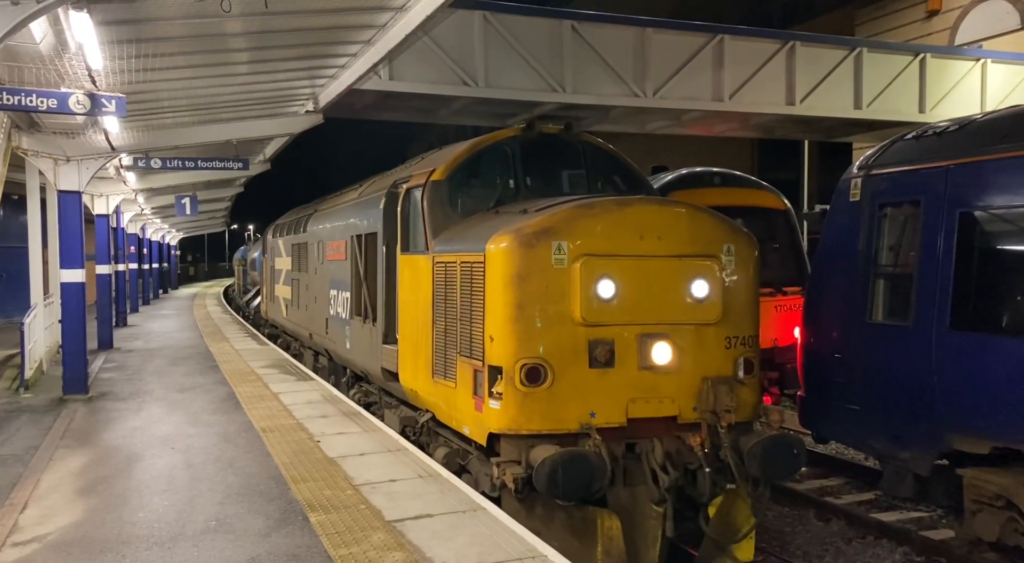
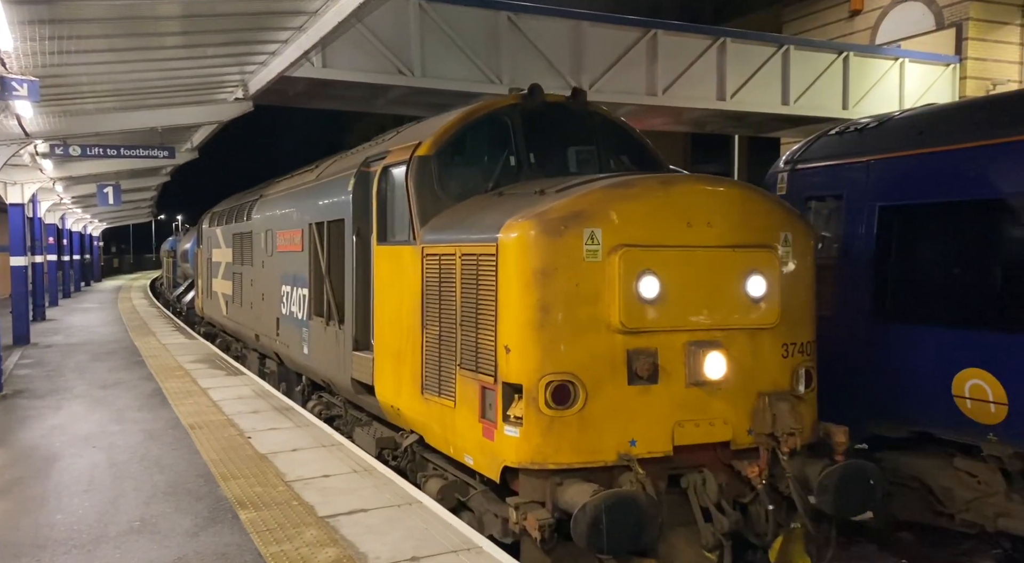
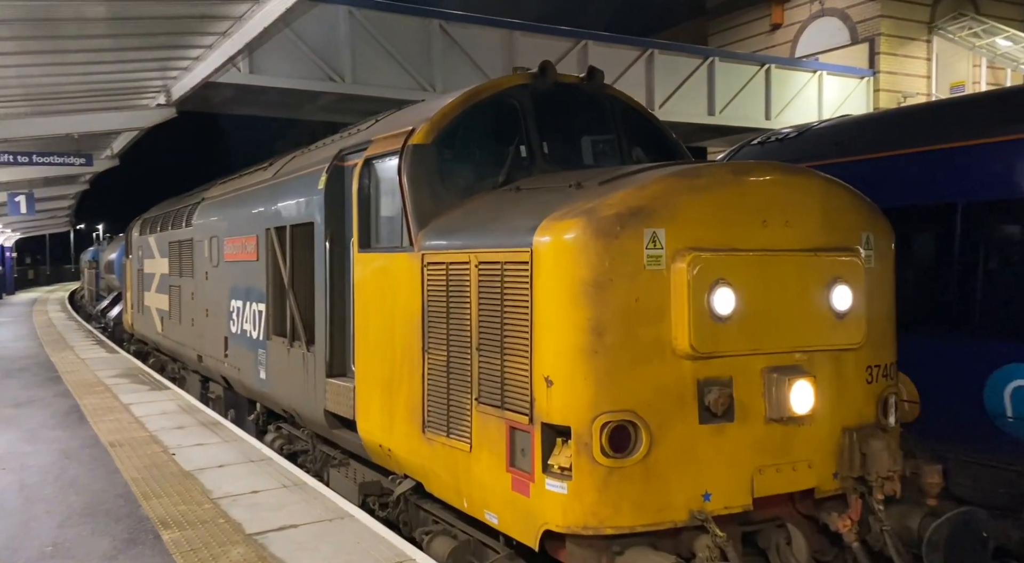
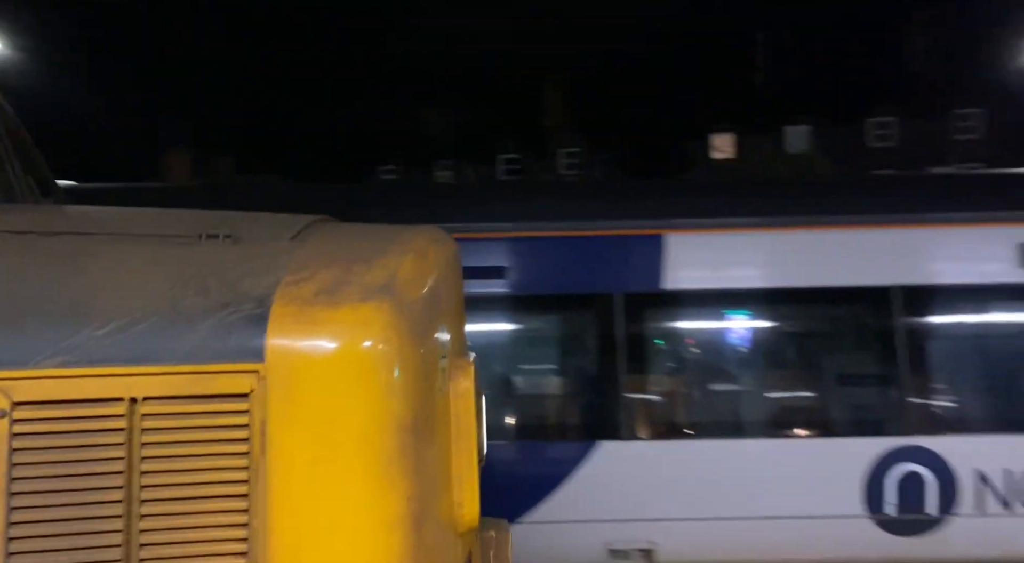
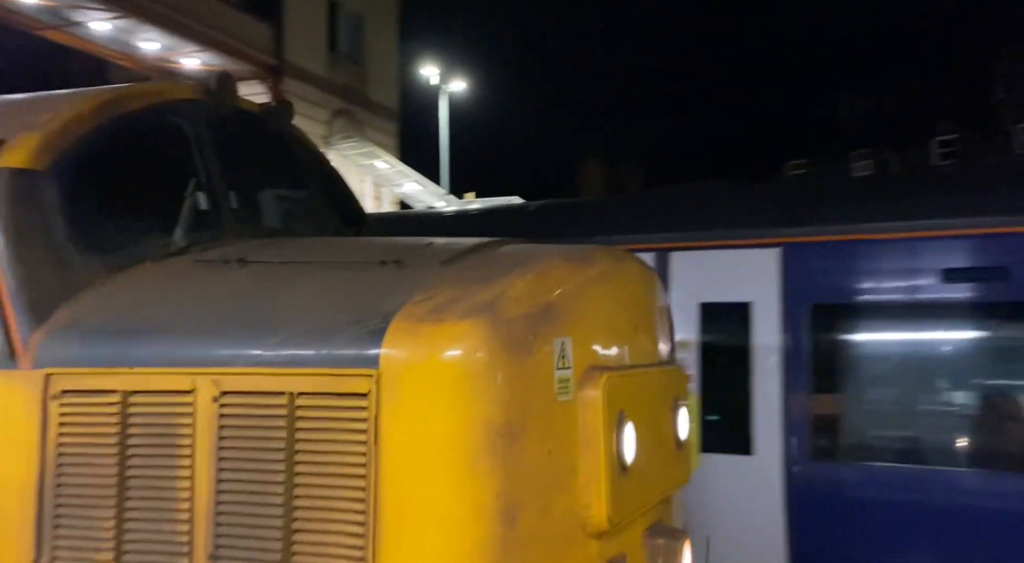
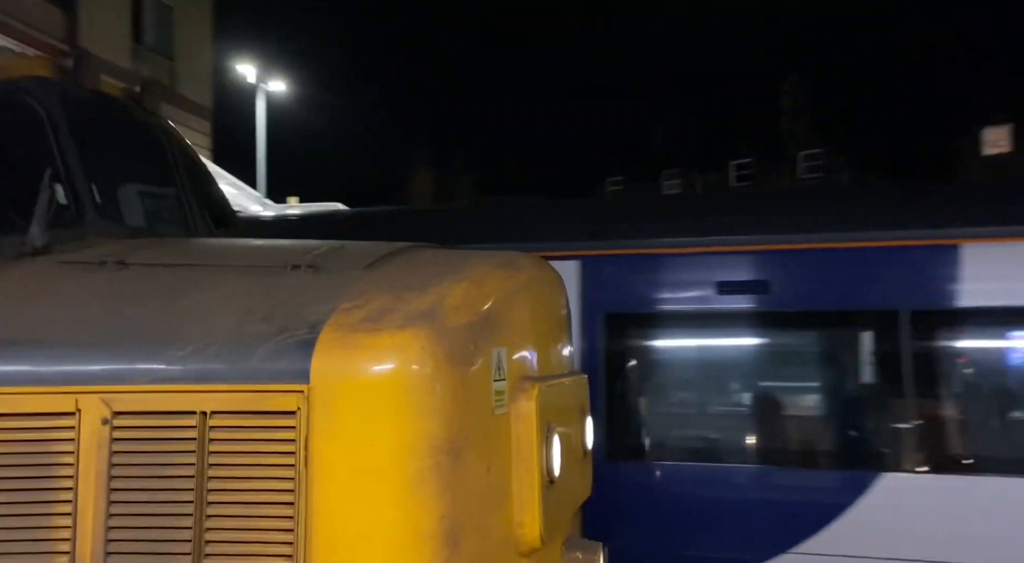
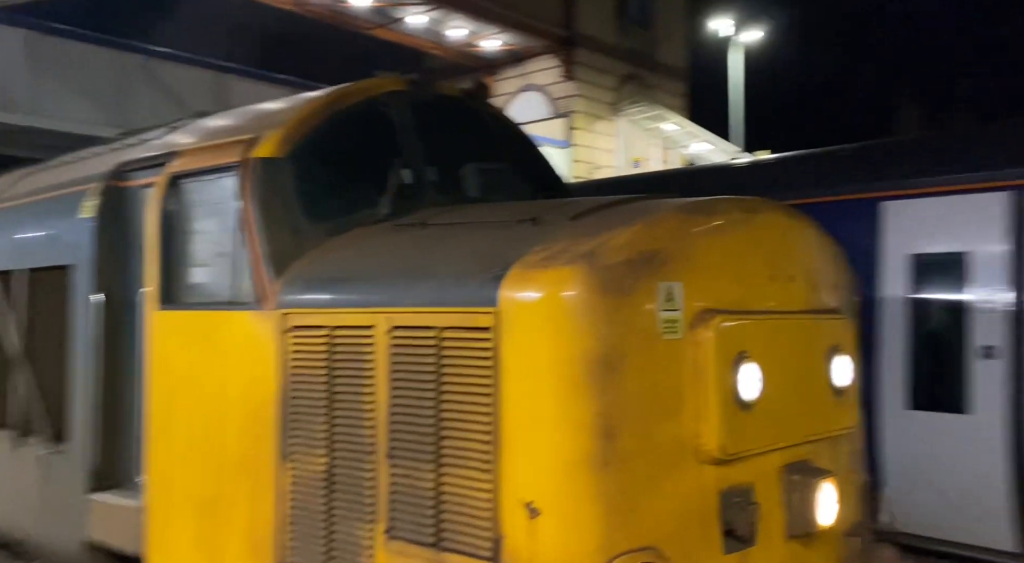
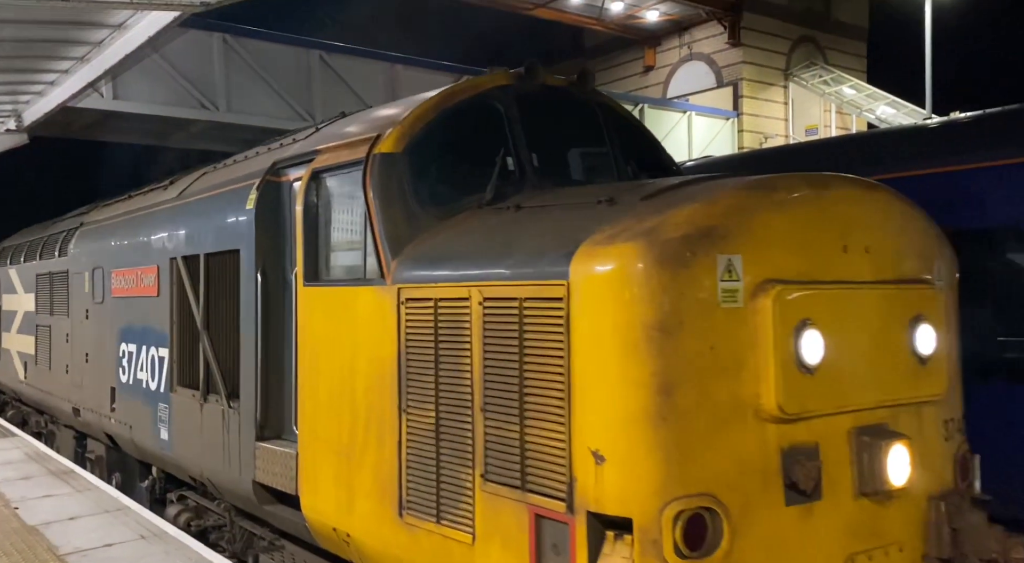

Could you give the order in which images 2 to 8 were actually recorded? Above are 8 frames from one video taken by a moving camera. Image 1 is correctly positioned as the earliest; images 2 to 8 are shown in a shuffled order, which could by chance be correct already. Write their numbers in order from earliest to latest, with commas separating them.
2, 3, 8, 7, 5, 6, 4
